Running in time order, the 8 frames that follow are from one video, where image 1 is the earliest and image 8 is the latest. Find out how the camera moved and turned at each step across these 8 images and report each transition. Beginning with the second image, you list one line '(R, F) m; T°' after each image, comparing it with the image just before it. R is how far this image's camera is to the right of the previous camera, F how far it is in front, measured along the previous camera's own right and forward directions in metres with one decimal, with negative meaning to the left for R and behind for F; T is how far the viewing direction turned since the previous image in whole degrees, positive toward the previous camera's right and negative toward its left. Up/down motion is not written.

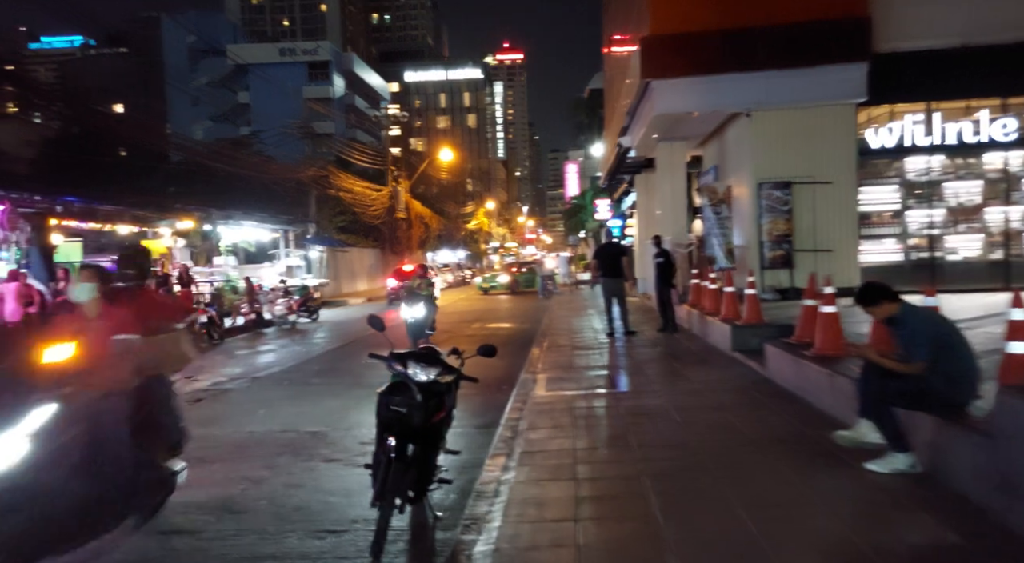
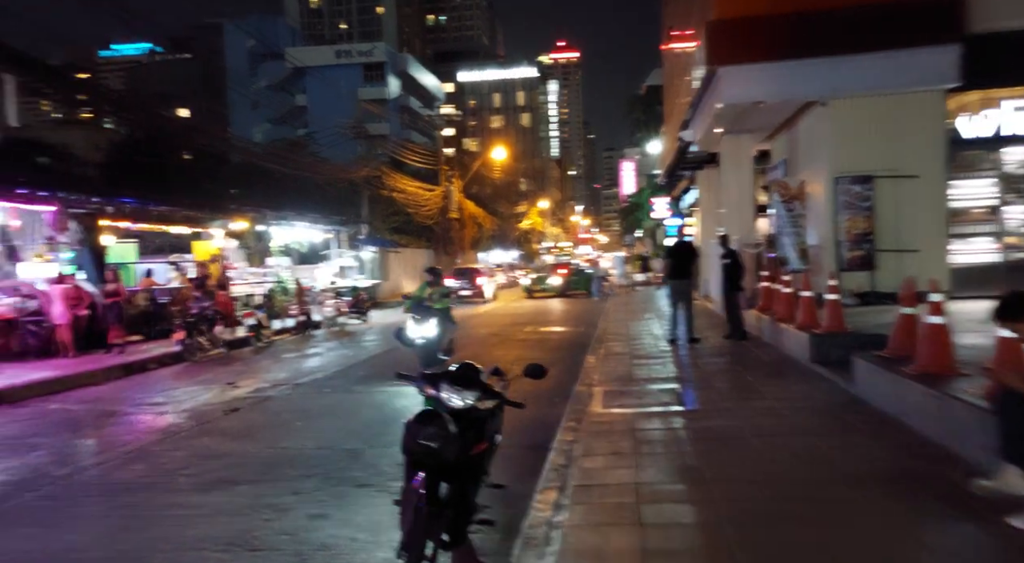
(0.0, +0.9) m; -4°
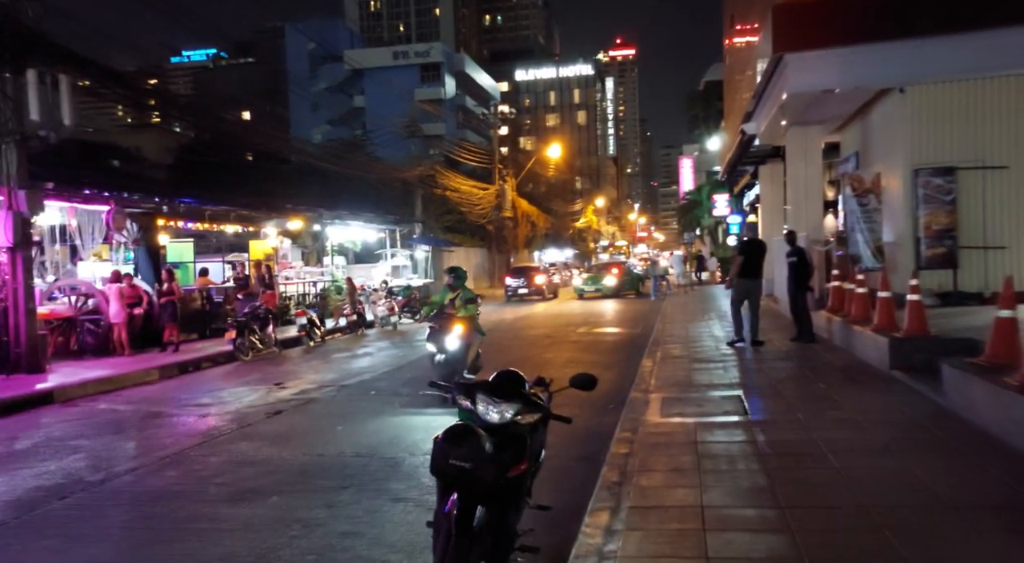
(+0.1, +0.5) m; -4°
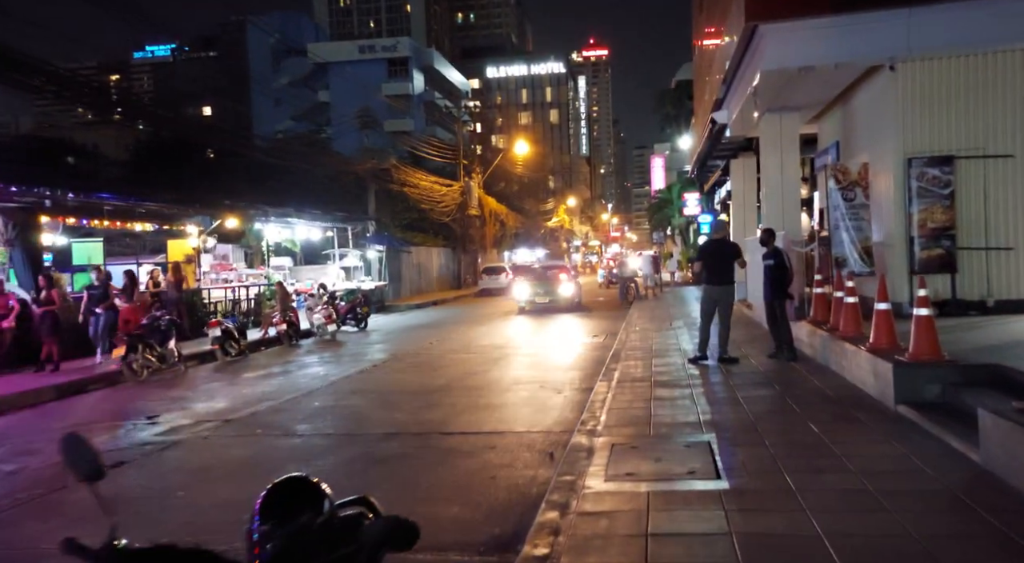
(+0.6, +2.1) m; +2°
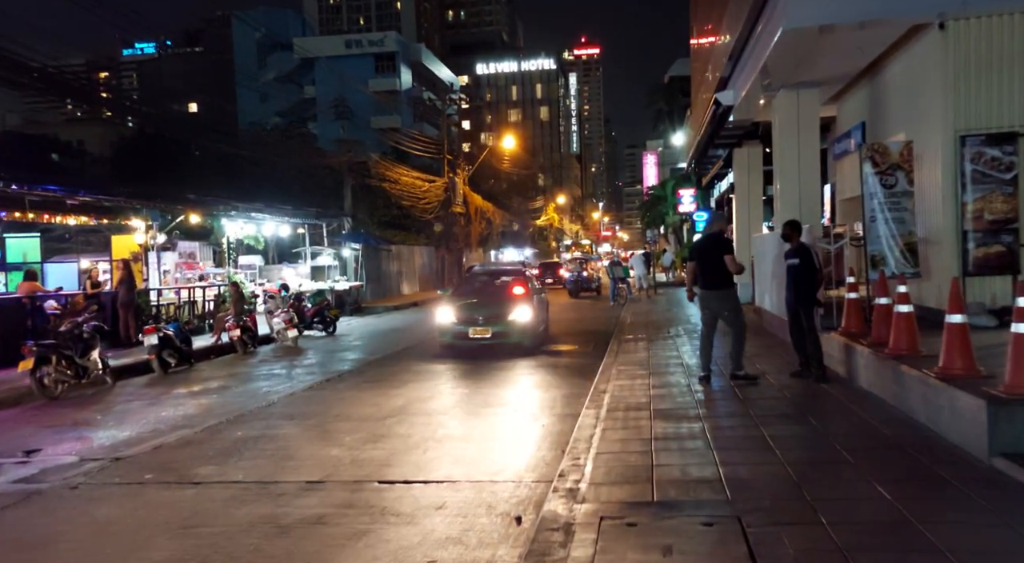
(+0.3, +2.1) m; +1°
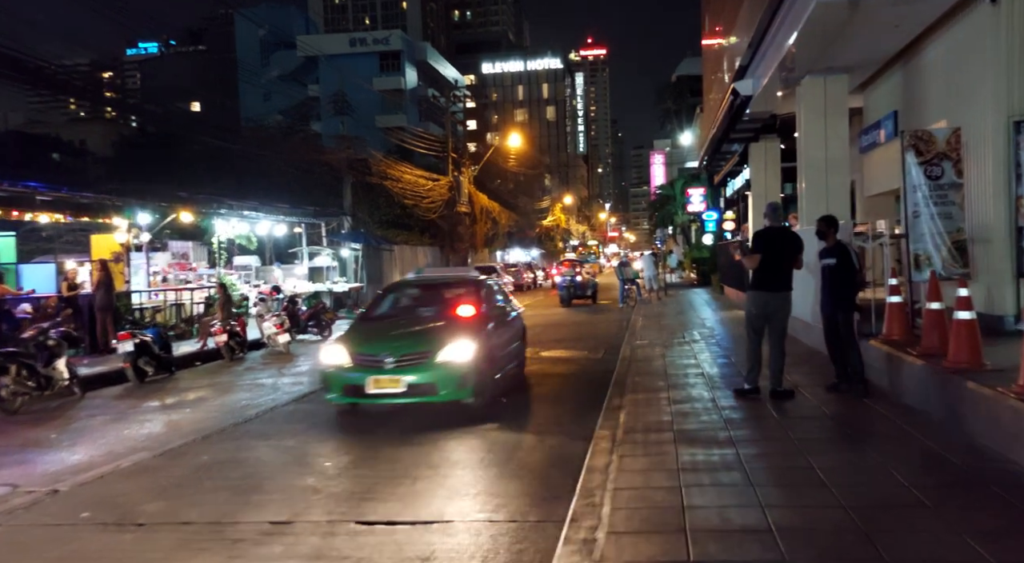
(+0.1, +1.1) m; 0°
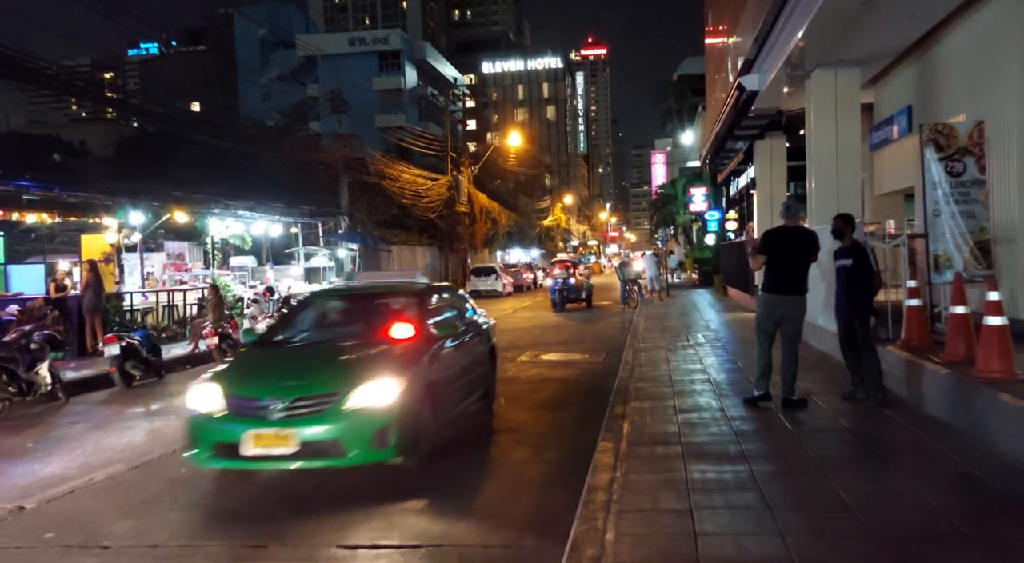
(0.0, +0.5) m; 0°
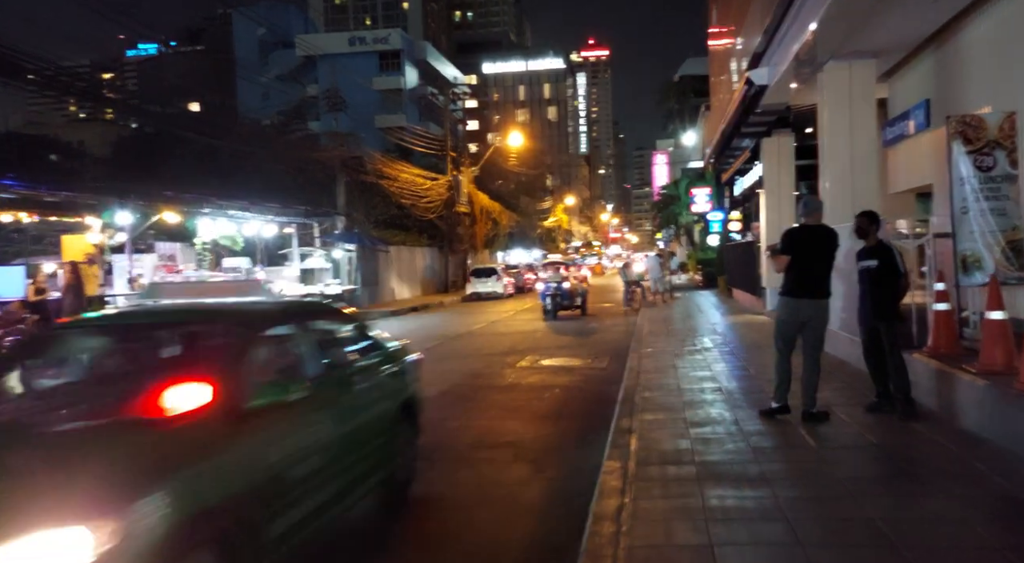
(0.0, +0.6) m; 0°
